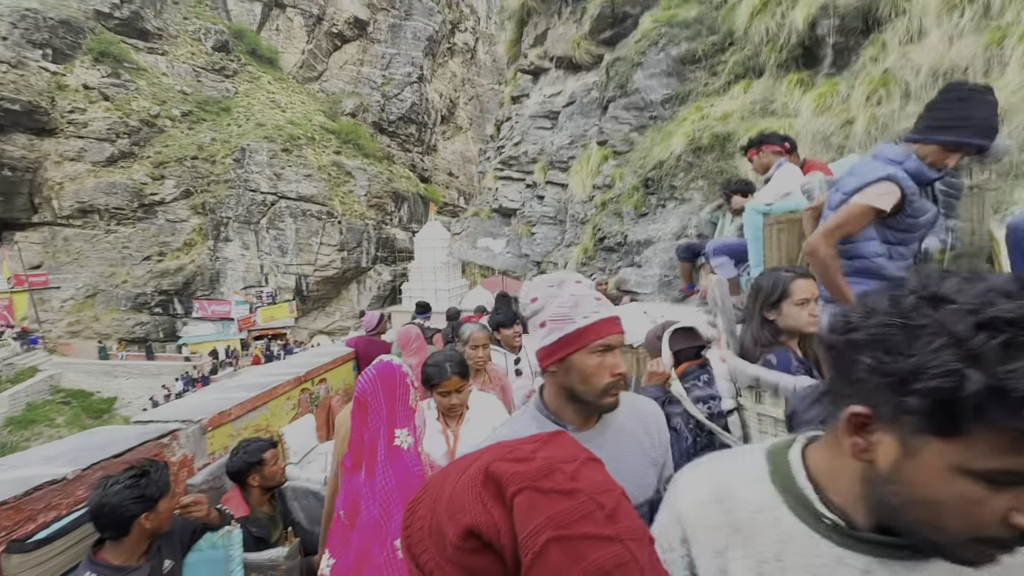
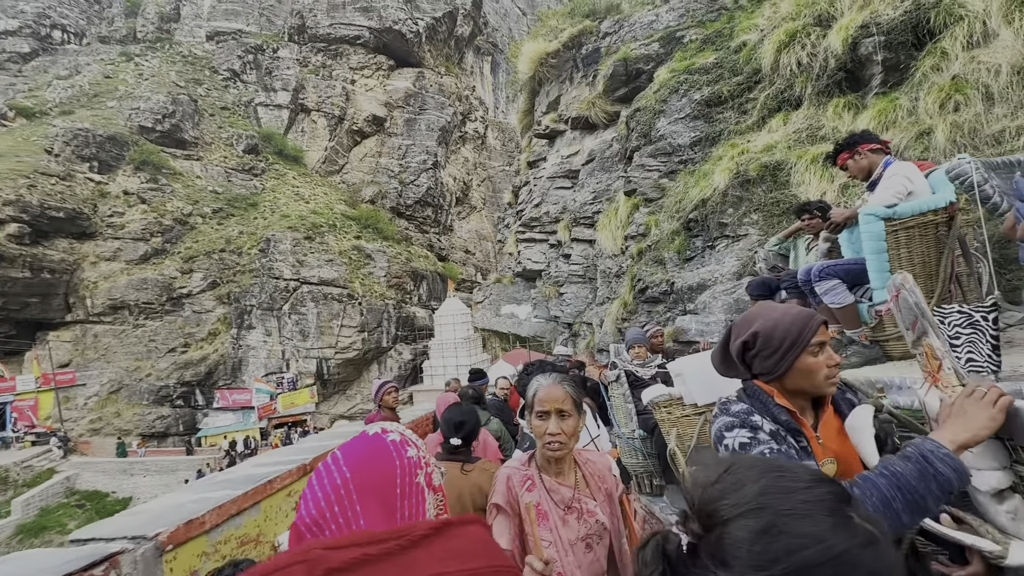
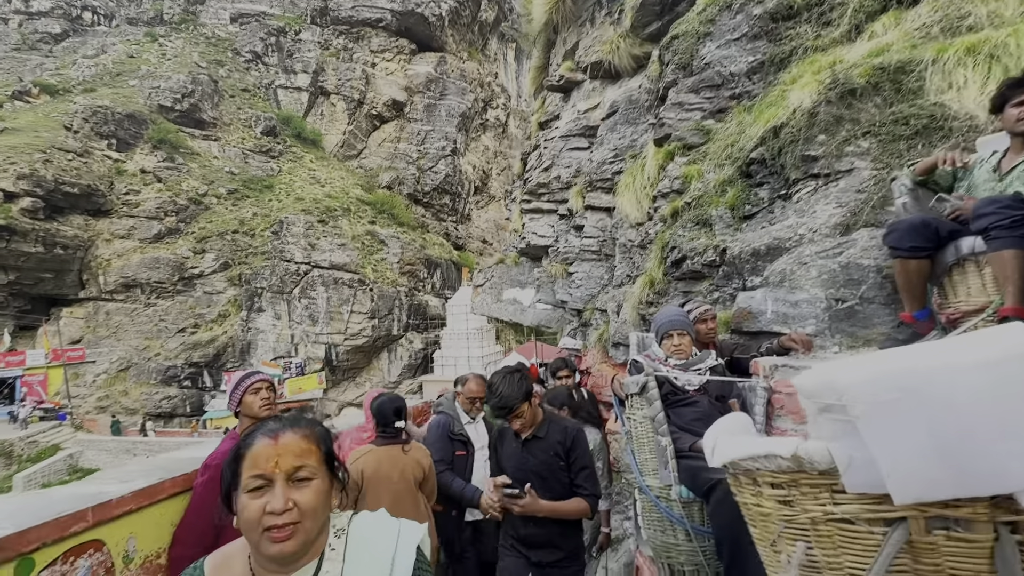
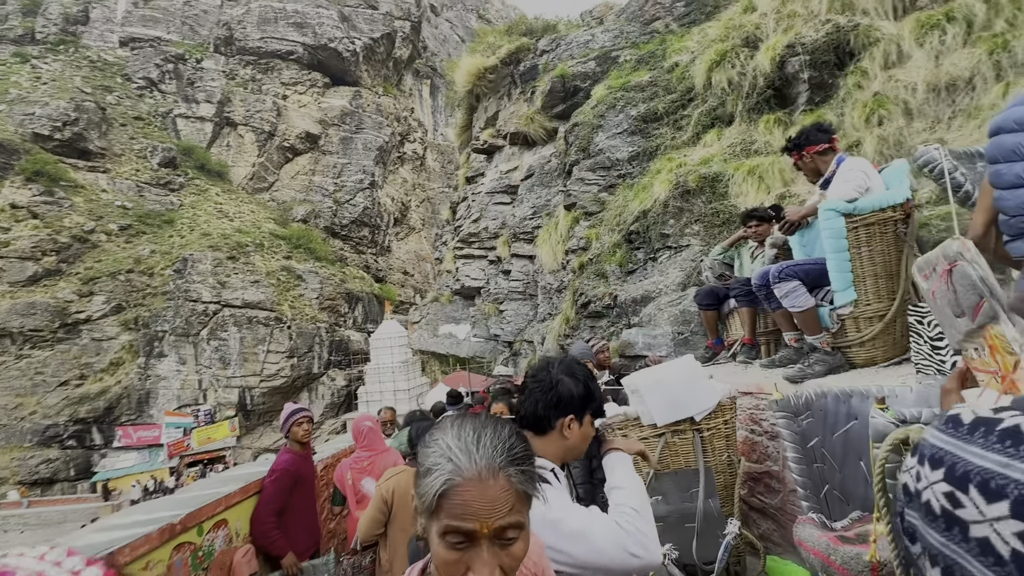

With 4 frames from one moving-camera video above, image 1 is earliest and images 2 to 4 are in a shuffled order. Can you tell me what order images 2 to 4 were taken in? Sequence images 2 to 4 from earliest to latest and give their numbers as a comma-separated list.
2, 4, 3
